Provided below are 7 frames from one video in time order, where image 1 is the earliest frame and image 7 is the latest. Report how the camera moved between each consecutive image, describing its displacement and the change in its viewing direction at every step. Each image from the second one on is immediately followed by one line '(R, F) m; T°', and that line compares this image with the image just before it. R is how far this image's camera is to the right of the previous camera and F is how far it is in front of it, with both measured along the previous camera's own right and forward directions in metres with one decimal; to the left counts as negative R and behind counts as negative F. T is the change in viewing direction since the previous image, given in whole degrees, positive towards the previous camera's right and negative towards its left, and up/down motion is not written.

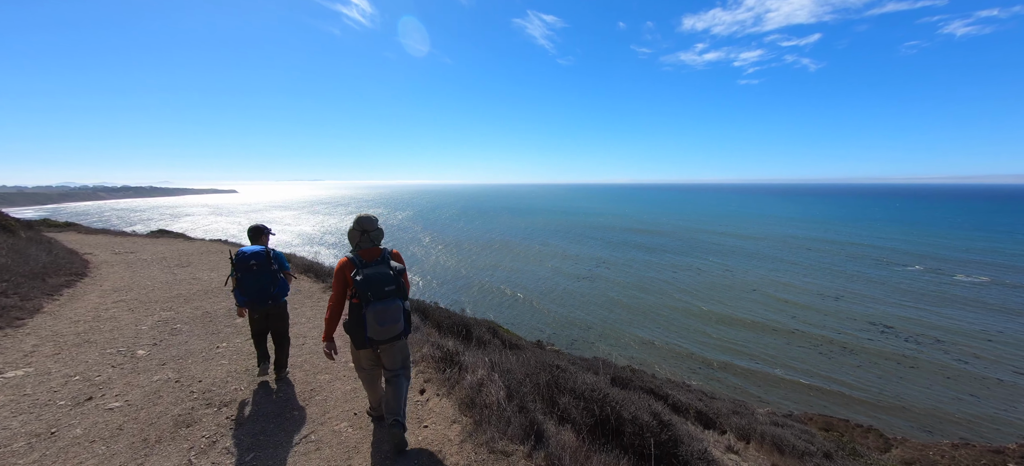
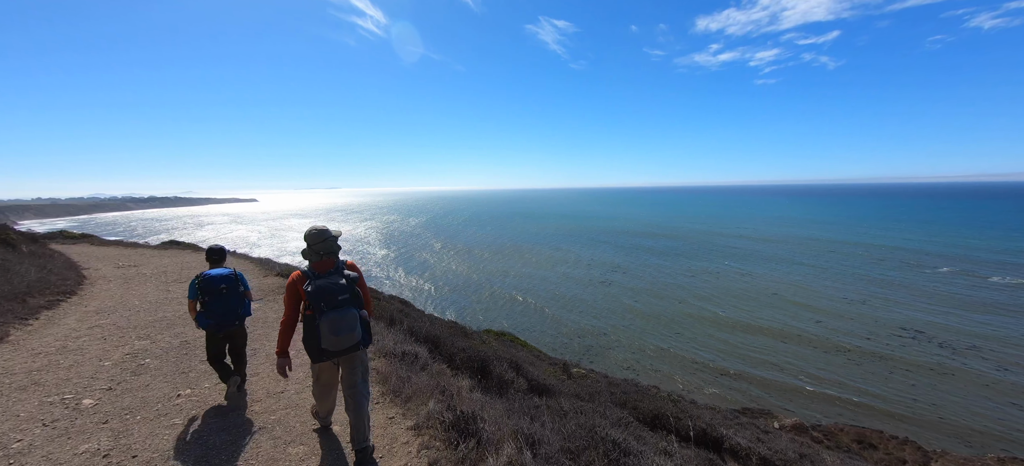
(-0.2, +1.1) m; -2°
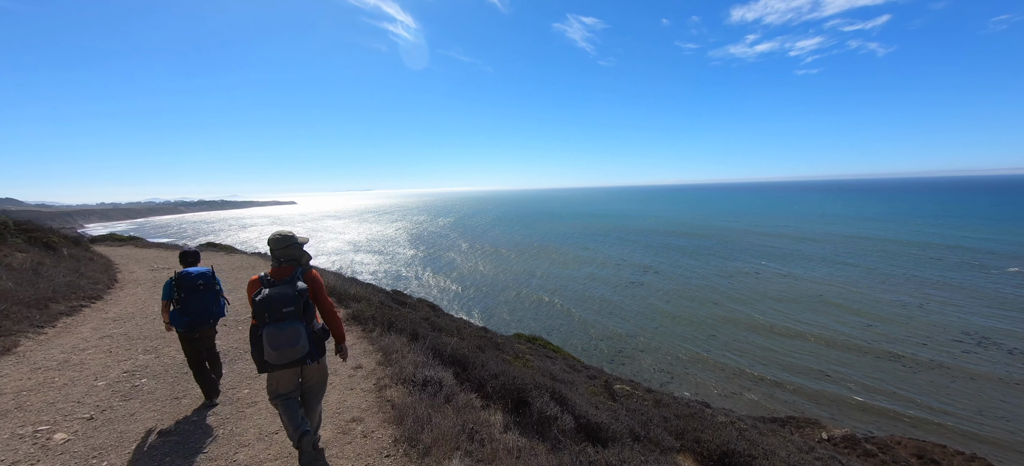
(-0.2, +1.0) m; -4°
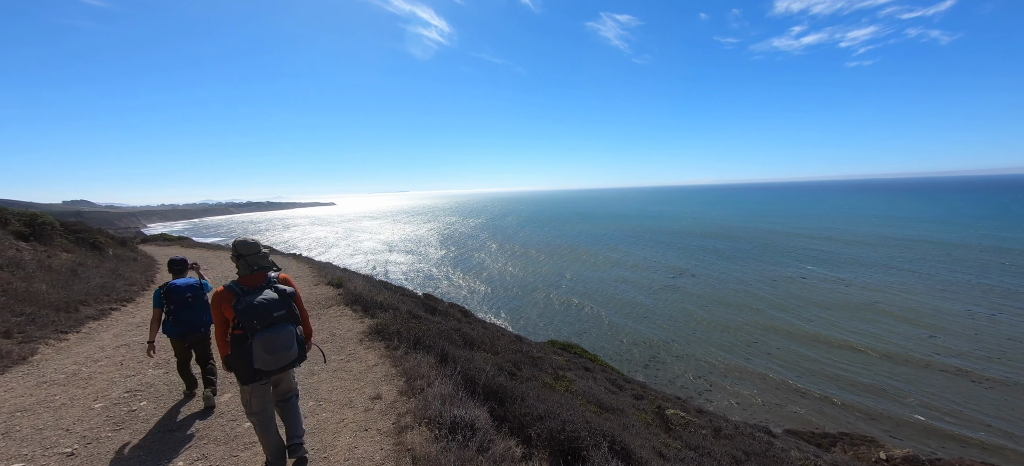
(-0.2, +0.9) m; -5°
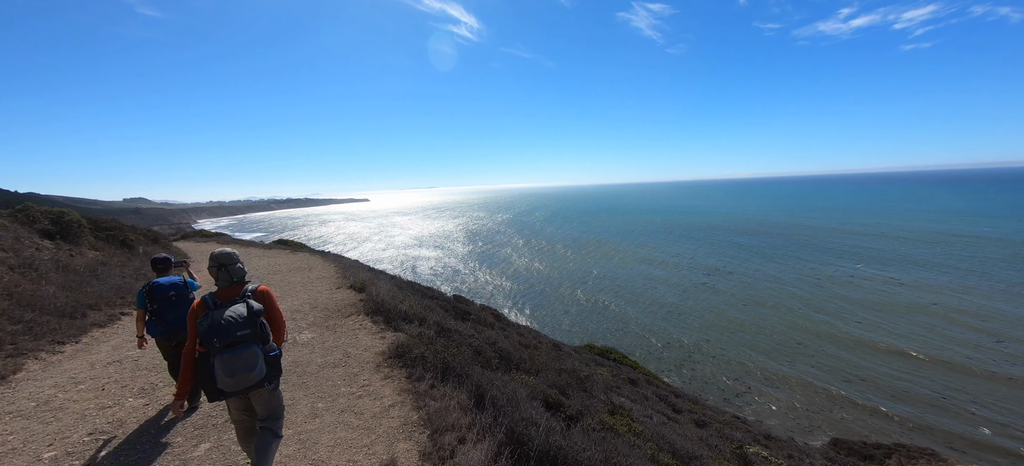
(-0.3, +1.3) m; -5°
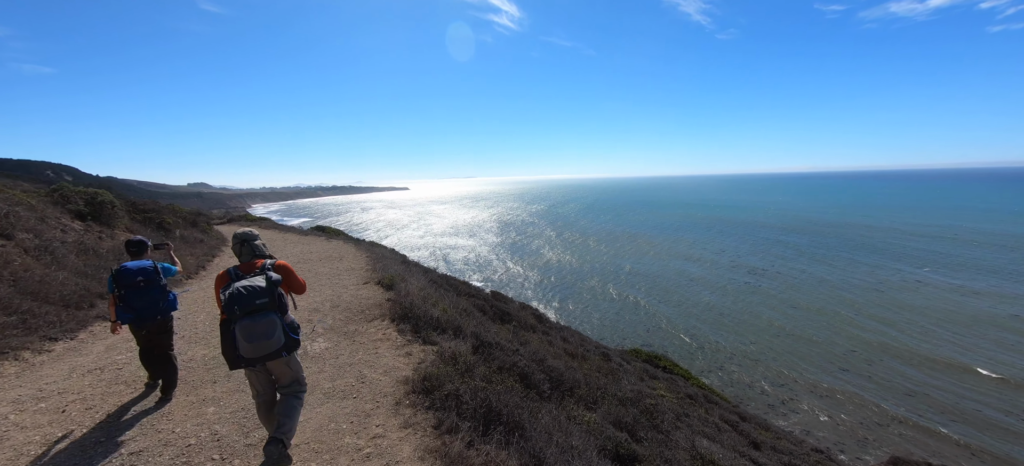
(-0.4, +1.4) m; -6°
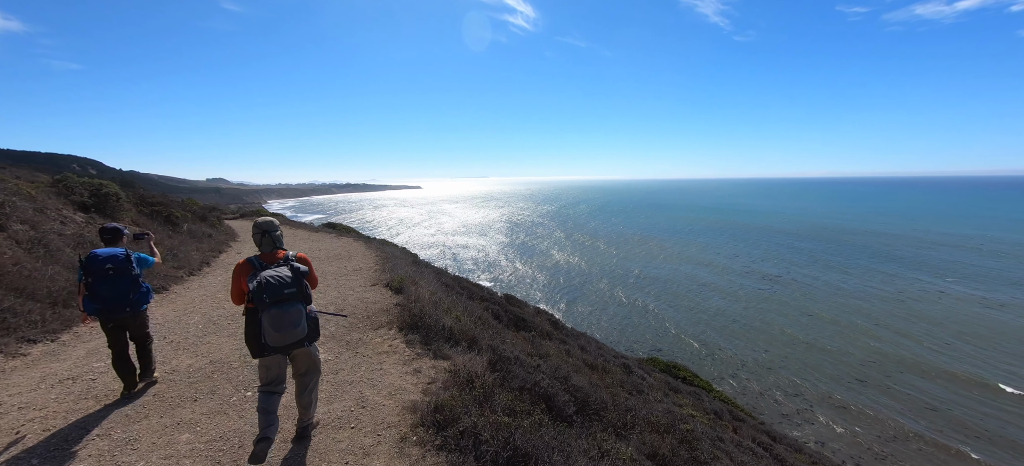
(-0.2, +0.6) m; -2°
